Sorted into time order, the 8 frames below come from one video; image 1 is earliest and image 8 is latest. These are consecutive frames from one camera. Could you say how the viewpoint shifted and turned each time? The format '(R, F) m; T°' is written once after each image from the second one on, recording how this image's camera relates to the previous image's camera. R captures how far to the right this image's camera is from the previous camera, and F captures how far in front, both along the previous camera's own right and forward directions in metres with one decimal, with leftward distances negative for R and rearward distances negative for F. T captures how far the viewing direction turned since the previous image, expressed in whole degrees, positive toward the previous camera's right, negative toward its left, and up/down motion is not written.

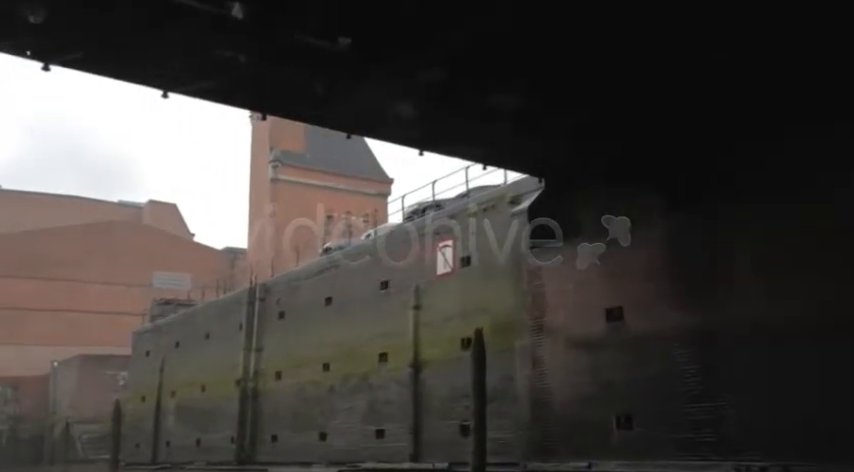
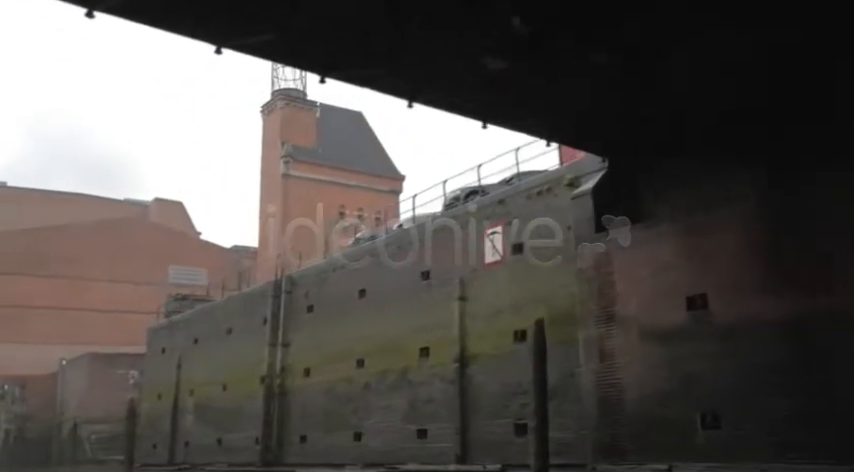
(-1.0, +1.2) m; 0°
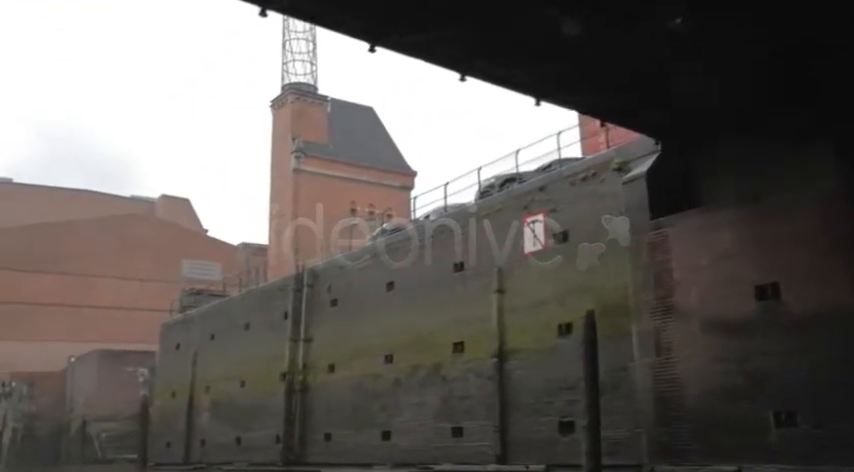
(-0.7, +0.8) m; 0°
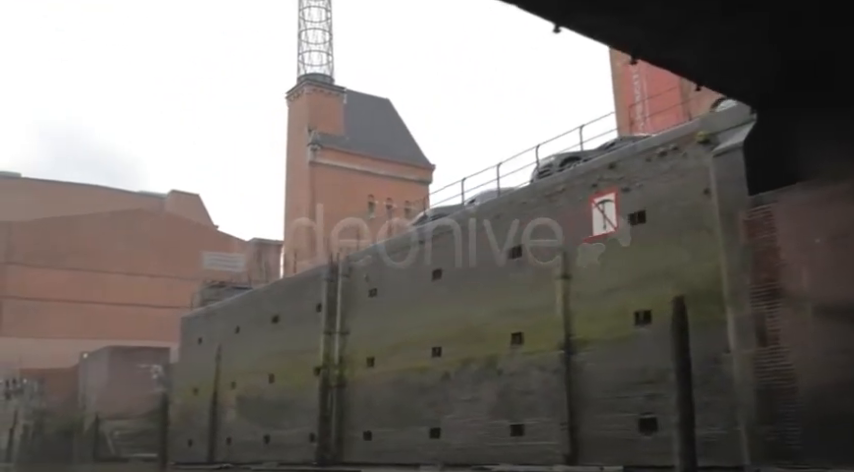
(-1.0, +1.3) m; 0°
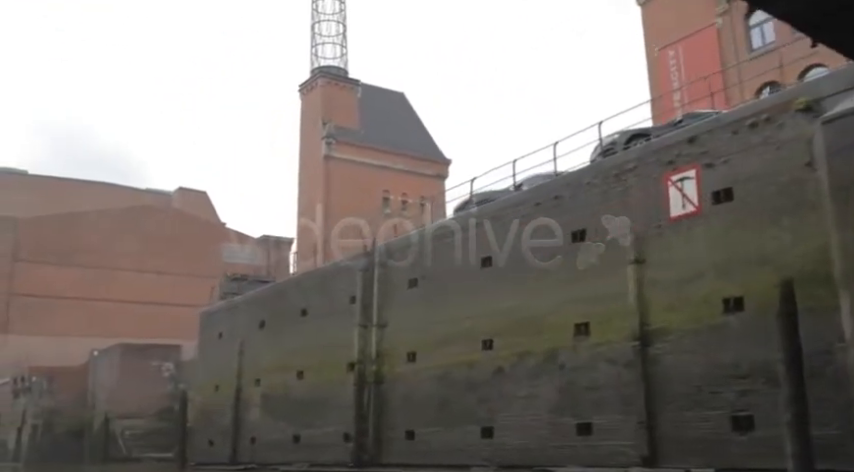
(-1.0, +1.3) m; 0°
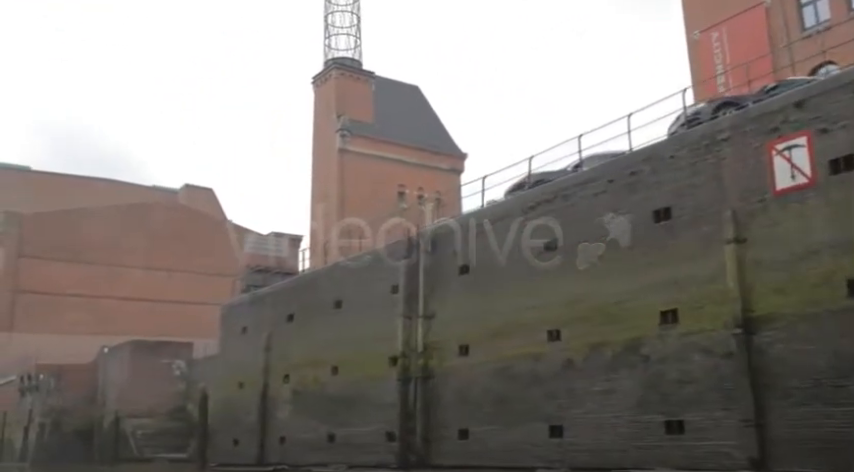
(-1.2, +1.5) m; 0°
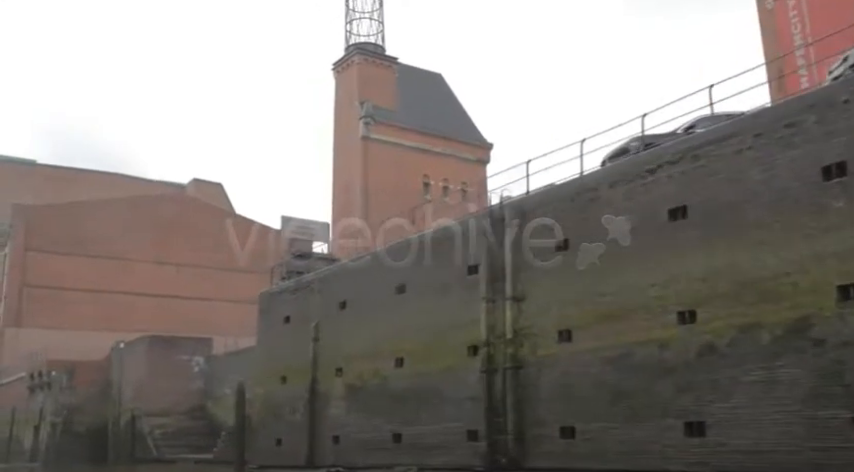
(-1.9, +2.3) m; 0°
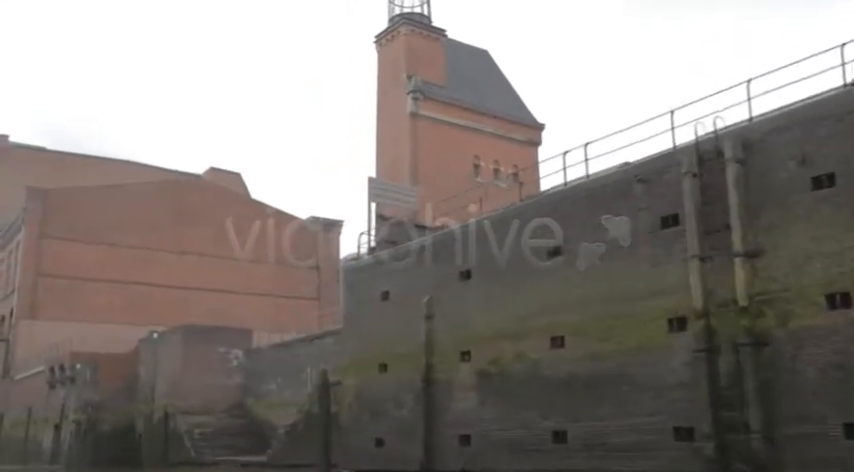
(-3.2, +4.1) m; 0°
